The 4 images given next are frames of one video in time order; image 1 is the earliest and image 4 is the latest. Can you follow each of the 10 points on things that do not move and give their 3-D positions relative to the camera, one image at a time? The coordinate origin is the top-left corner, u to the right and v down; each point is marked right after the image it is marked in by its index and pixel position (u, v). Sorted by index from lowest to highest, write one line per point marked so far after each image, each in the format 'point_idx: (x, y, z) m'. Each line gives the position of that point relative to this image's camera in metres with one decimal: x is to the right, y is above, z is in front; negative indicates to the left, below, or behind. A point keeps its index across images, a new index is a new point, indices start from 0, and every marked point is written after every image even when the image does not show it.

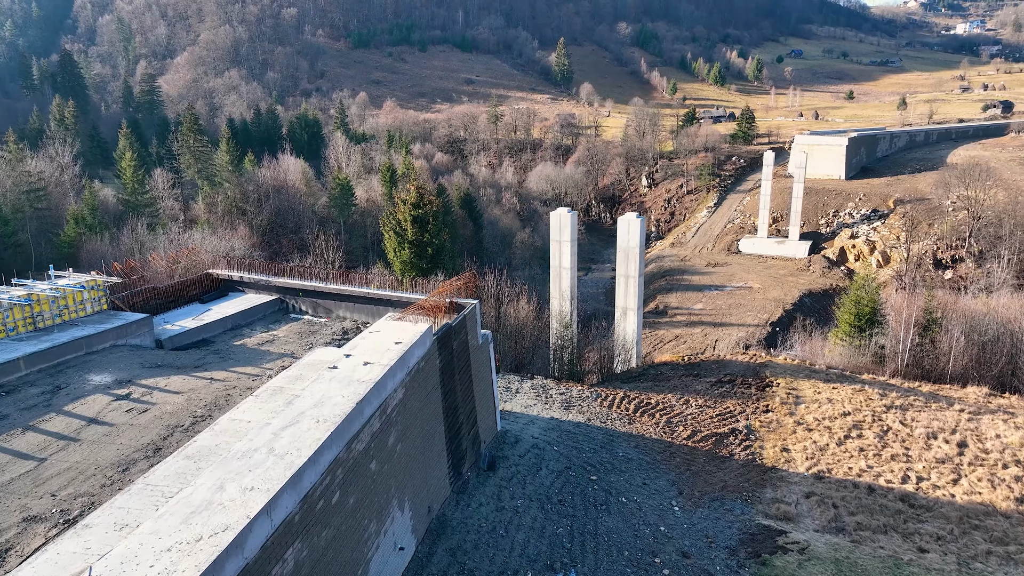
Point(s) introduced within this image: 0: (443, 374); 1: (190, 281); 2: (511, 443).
0: (-1.2, -1.5, +12.7) m
1: (-7.0, +0.1, +15.9) m
2: (0.0, -3.2, +15.4) m
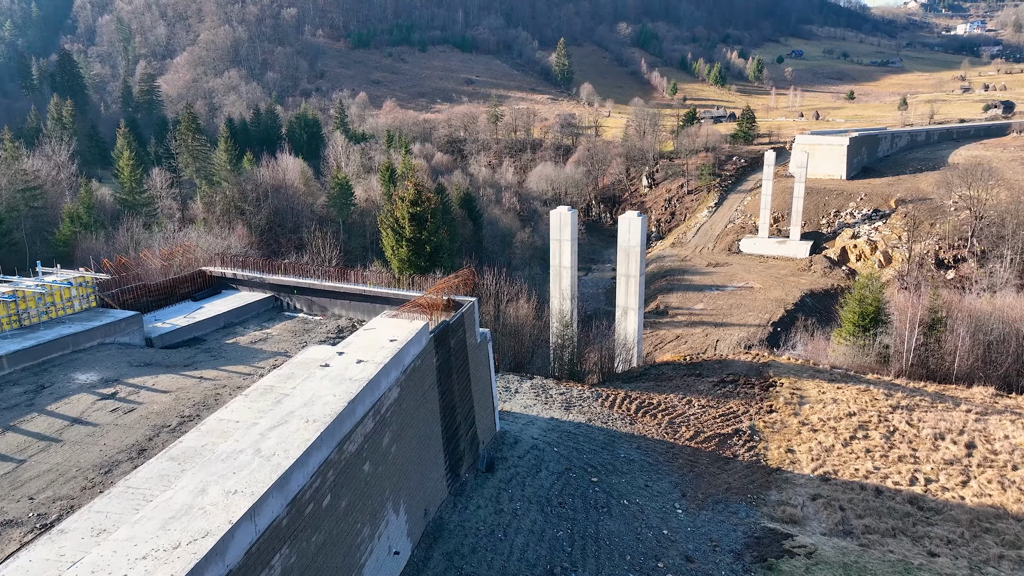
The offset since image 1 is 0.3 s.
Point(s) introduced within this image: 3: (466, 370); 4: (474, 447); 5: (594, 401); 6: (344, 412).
0: (-1.2, -1.4, +12.4) m
1: (-7.0, +0.2, +15.6) m
2: (0.0, -3.2, +15.0) m
3: (-0.9, -1.5, +13.8) m
4: (-0.7, -3.0, +14.0) m
5: (+2.0, -2.8, +18.3) m
6: (-1.8, -1.3, +7.9) m
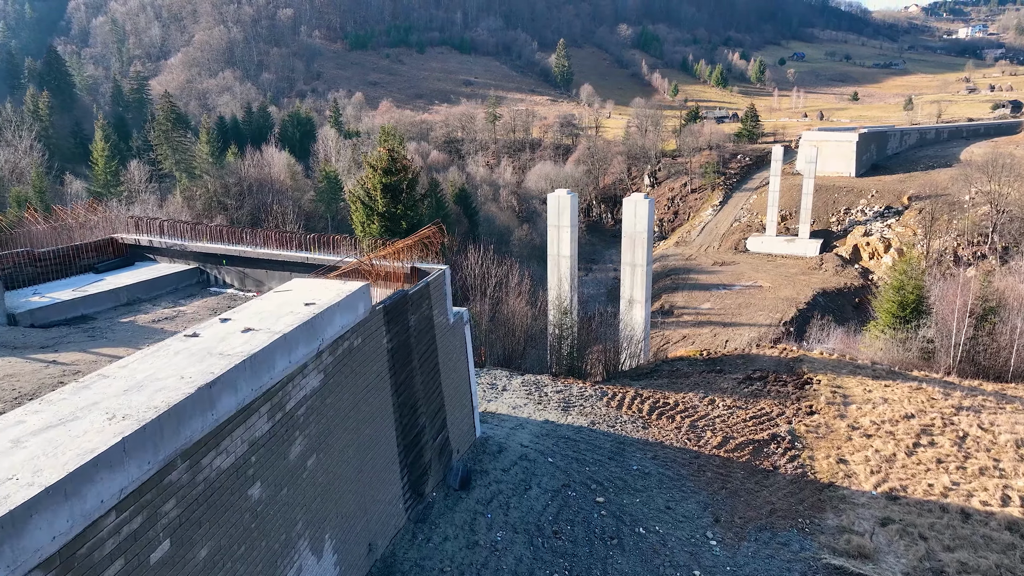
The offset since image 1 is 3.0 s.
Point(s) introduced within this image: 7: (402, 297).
0: (-1.5, -0.9, +9.3) m
1: (-7.3, +0.7, +12.5) m
2: (-0.3, -2.7, +11.9) m
3: (-1.1, -1.0, +10.7) m
4: (-1.0, -2.5, +10.8) m
5: (+1.8, -2.3, +15.2) m
6: (-2.1, -0.8, +4.8) m
7: (-1.4, -0.1, +9.6) m
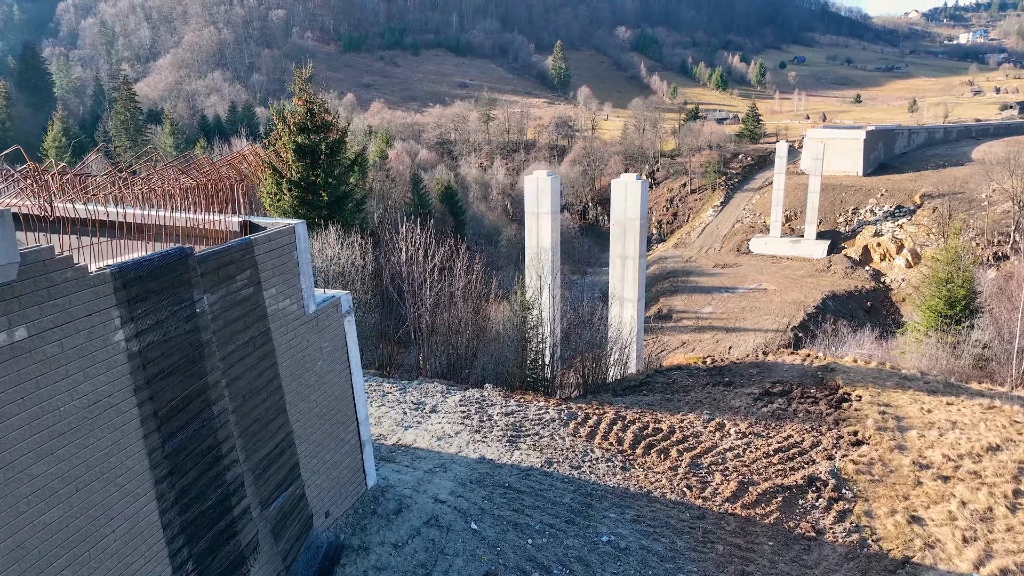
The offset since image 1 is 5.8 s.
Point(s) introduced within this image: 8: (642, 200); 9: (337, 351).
0: (-2.5, -0.6, +5.1) m
1: (-8.3, +1.0, +8.3) m
2: (-1.3, -2.4, +7.7) m
3: (-2.2, -0.7, +6.5) m
4: (-2.0, -2.2, +6.6) m
5: (+0.8, -2.1, +11.0) m
6: (-3.1, -0.4, +0.6) m
7: (-2.4, +0.2, +5.4) m
8: (+3.3, +2.4, +18.6) m
9: (-1.8, -0.7, +7.7) m
